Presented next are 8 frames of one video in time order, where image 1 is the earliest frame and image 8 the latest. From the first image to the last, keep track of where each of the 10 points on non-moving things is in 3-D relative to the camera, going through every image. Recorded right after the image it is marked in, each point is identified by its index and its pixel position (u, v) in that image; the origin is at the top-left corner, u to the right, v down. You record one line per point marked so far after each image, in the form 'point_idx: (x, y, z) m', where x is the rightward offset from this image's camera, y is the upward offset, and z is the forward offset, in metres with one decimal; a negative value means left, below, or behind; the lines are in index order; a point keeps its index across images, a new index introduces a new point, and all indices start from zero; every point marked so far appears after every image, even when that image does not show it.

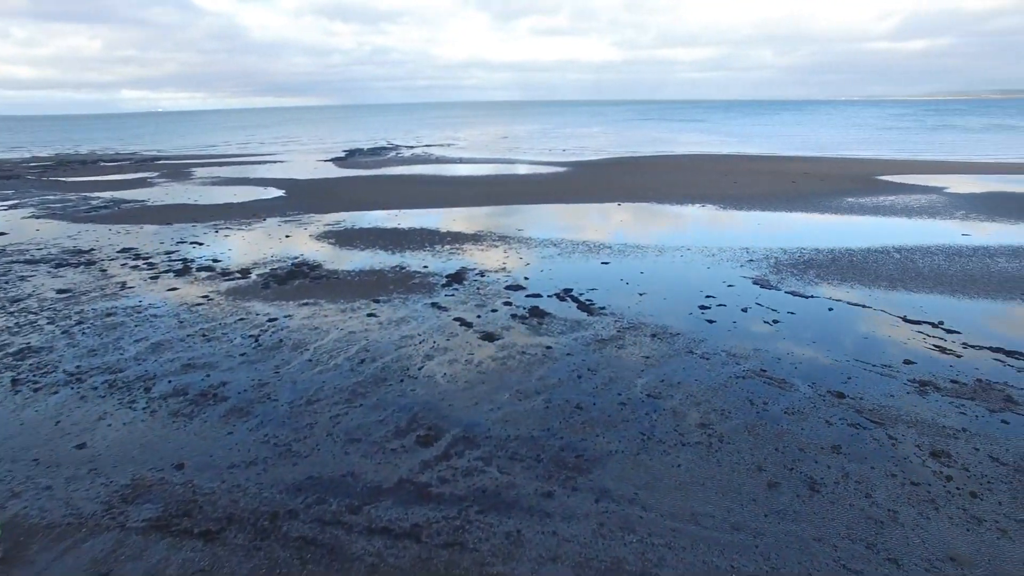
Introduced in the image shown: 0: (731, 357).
0: (+2.2, -0.7, +6.7) m
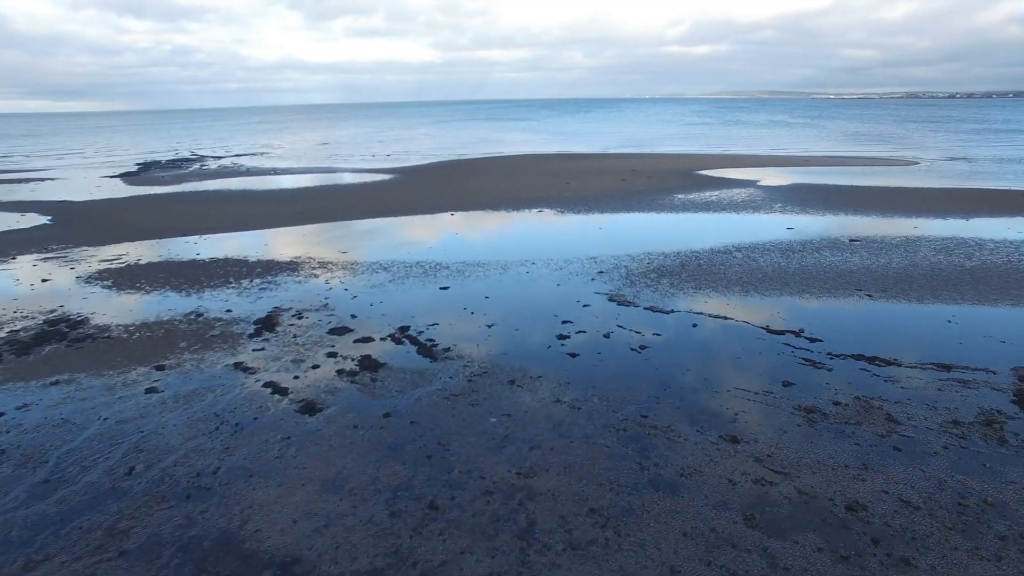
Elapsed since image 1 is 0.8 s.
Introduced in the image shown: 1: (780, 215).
0: (+0.8, -1.0, +5.8) m
1: (+6.4, +1.7, +15.5) m
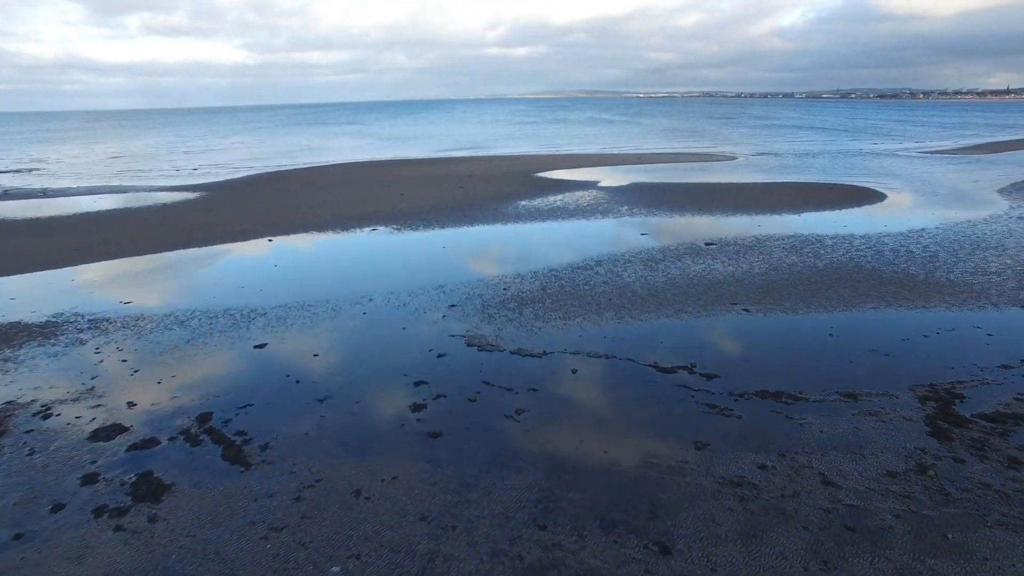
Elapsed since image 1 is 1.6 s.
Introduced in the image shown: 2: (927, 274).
0: (-0.2, -1.4, +4.4) m
1: (+2.7, +1.6, +15.1) m
2: (+6.2, +0.1, +9.9) m
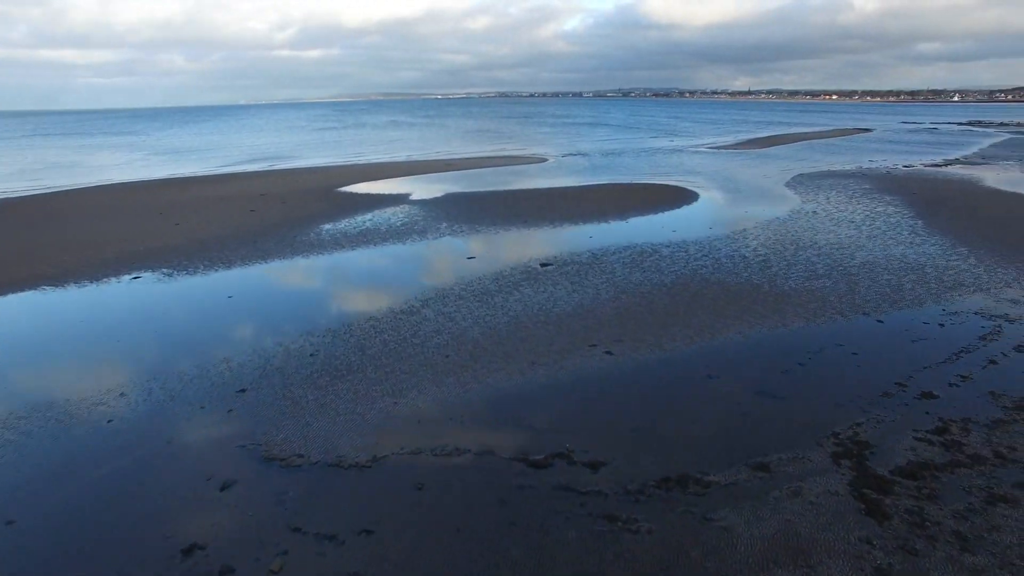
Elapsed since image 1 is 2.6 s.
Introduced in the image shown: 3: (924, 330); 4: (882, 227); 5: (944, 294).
0: (-0.8, -2.1, +2.5) m
1: (-1.2, +1.1, +13.6) m
2: (+3.7, 0.0, +9.5) m
3: (+4.9, -0.5, +7.9) m
4: (+7.8, +1.2, +13.9) m
5: (+6.1, -0.1, +9.3) m
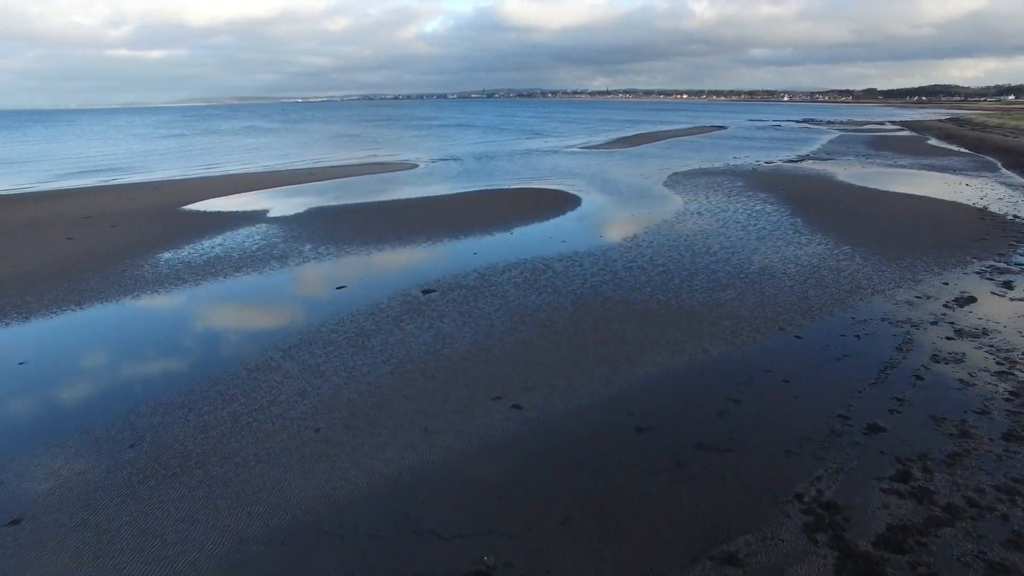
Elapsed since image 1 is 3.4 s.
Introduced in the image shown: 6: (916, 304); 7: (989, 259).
0: (-0.8, -2.5, +1.0) m
1: (-3.4, +0.5, +11.8) m
2: (+2.2, -0.2, +8.8) m
3: (+3.7, -0.7, +7.4) m
4: (+5.3, +1.2, +13.8) m
5: (+4.6, -0.2, +9.0) m
6: (+5.5, -0.2, +9.0) m
7: (+8.3, +0.5, +11.5) m
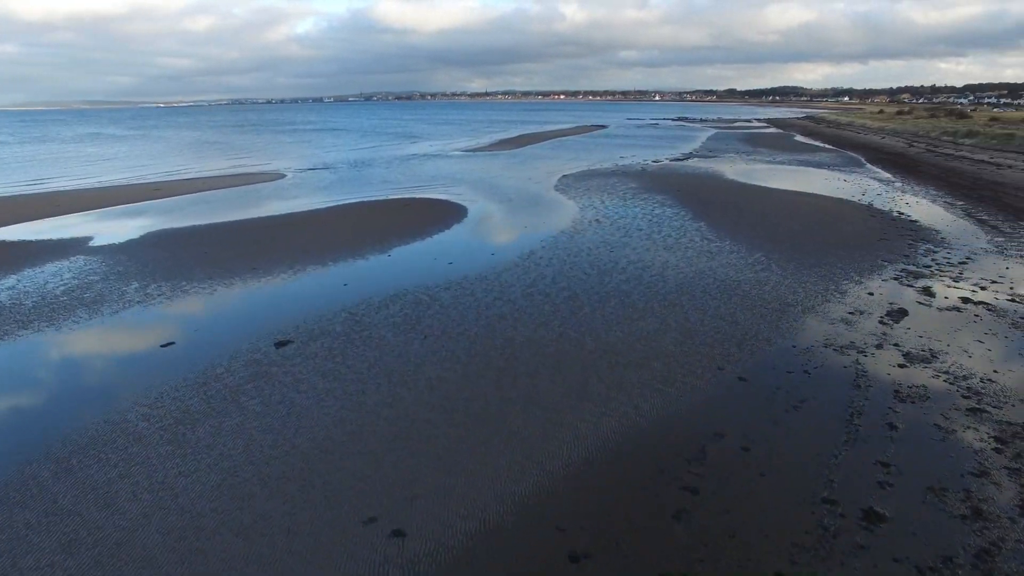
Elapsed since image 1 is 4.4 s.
0: (-0.6, -3.0, -0.8) m
1: (-5.2, -0.2, +9.4) m
2: (+0.9, -0.6, +7.3) m
3: (+2.6, -0.9, +6.2) m
4: (+3.1, +1.0, +12.8) m
5: (+3.2, -0.4, +7.9) m
6: (+4.1, -0.4, +8.0) m
7: (+6.4, +0.5, +11.0) m
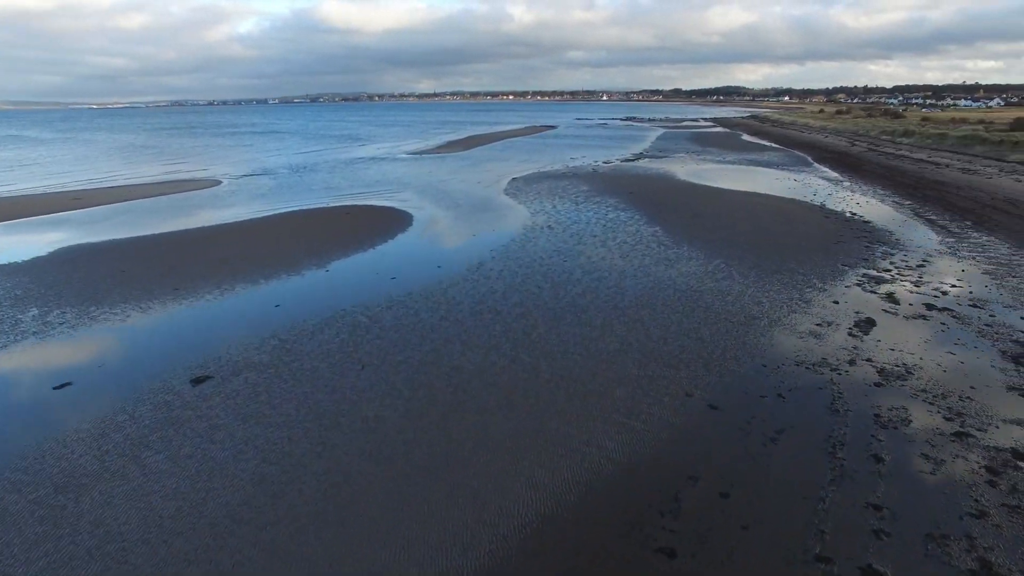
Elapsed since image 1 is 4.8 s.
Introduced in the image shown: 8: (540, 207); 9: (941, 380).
0: (-0.5, -3.2, -1.6) m
1: (-5.8, -0.6, +8.3) m
2: (+0.4, -0.8, +6.6) m
3: (+2.2, -1.1, +5.7) m
4: (+2.1, +0.8, +12.2) m
5: (+2.6, -0.6, +7.4) m
6: (+3.5, -0.5, +7.6) m
7: (+5.6, +0.4, +10.7) m
8: (+0.7, +2.1, +17.0) m
9: (+4.3, -0.9, +6.6) m
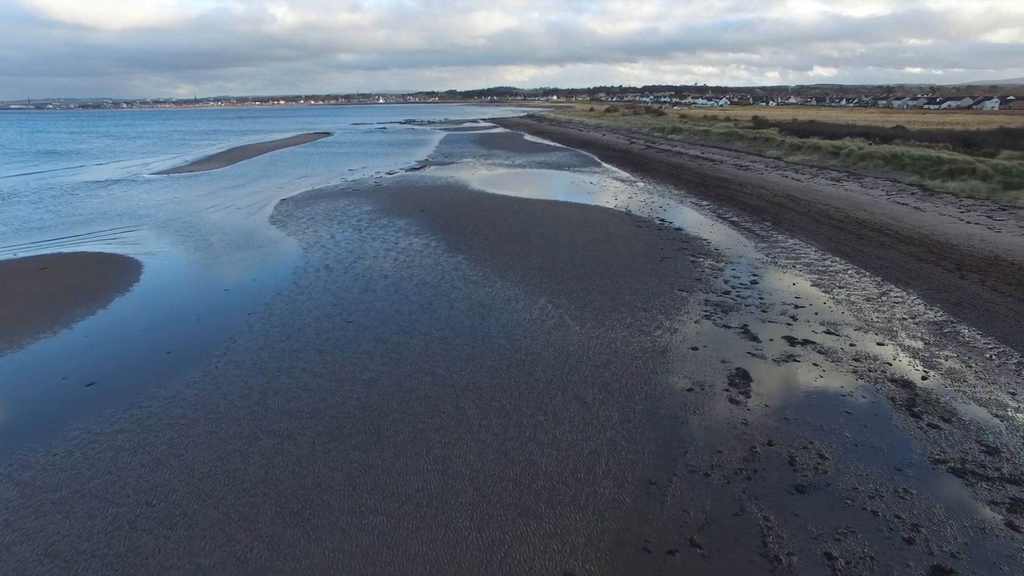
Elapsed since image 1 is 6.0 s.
0: (+0.8, -4.0, -4.1) m
1: (-7.5, -2.1, +3.7) m
2: (-1.0, -1.6, +4.0) m
3: (+1.0, -1.7, +3.6) m
4: (-1.2, +0.1, +9.8) m
5: (+0.9, -1.2, +5.4) m
6: (+1.7, -1.1, +5.8) m
7: (+2.6, 0.0, +9.4) m
8: (-4.1, +1.1, +13.9) m
9: (+2.7, -1.4, +5.1) m
